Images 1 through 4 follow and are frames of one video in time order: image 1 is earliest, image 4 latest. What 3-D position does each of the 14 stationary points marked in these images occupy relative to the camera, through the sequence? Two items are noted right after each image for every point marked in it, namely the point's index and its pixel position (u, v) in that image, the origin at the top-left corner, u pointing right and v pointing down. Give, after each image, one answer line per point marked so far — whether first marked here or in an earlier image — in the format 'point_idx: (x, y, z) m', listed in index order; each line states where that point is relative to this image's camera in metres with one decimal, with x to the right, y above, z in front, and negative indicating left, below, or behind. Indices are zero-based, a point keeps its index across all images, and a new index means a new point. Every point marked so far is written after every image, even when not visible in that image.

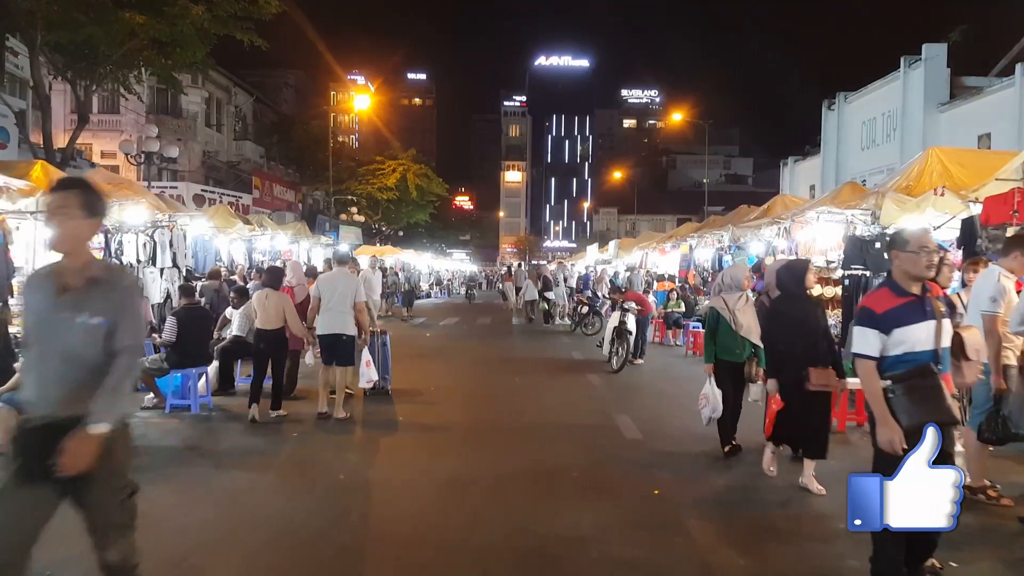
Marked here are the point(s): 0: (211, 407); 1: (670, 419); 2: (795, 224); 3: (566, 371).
0: (-3.9, -1.6, +9.6) m
1: (+1.9, -1.6, +8.8) m
2: (+5.7, +1.3, +14.8) m
3: (+1.0, -1.5, +13.3) m
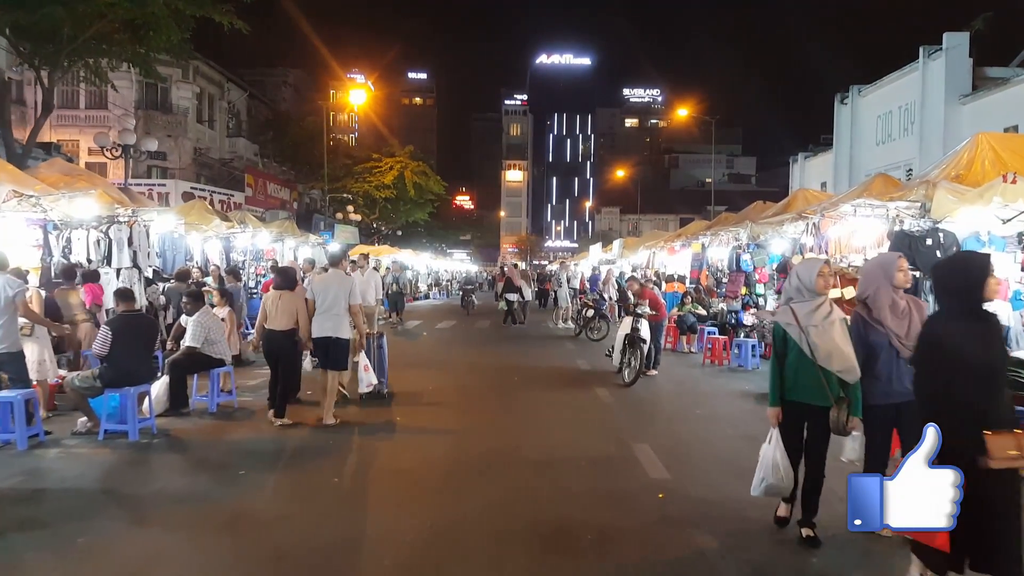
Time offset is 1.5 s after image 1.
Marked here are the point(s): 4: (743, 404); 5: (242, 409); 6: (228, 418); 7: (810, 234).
0: (-4.0, -1.6, +8.1) m
1: (+1.9, -1.6, +7.4) m
2: (+5.7, +1.2, +13.3) m
3: (+1.0, -1.5, +11.8) m
4: (+3.2, -1.6, +10.0) m
5: (-3.5, -1.6, +9.6) m
6: (-3.6, -1.6, +9.2) m
7: (+5.6, +1.0, +13.9) m
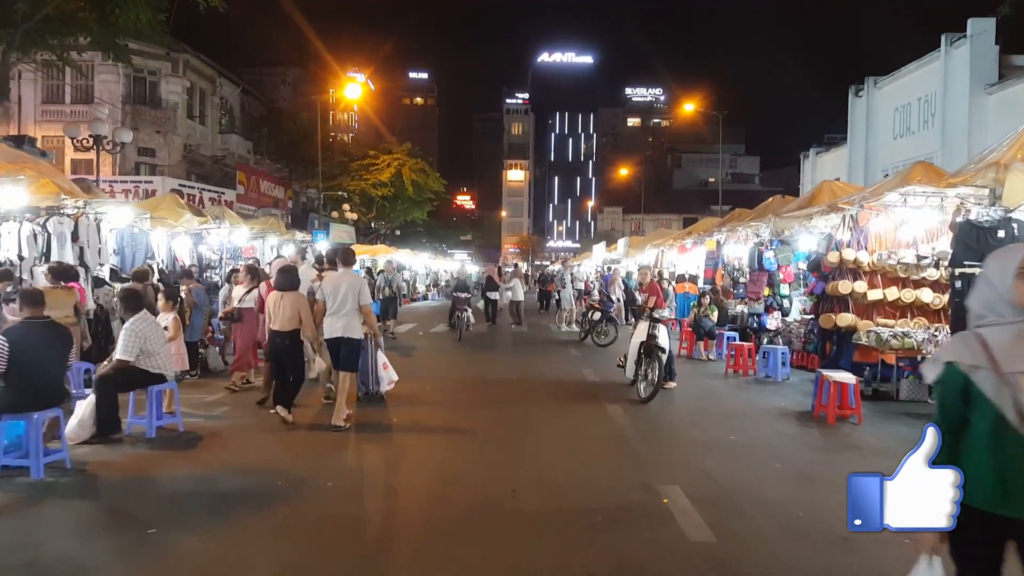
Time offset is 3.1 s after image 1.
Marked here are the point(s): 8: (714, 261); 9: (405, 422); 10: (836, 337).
0: (-4.0, -1.6, +6.6) m
1: (+1.8, -1.6, +5.8) m
2: (+5.7, +1.2, +11.7) m
3: (+0.9, -1.5, +10.3) m
4: (+3.1, -1.6, +8.5) m
5: (-3.6, -1.6, +8.1) m
6: (-3.6, -1.6, +7.7) m
7: (+5.6, +1.0, +12.4) m
8: (+5.2, +0.7, +19.1) m
9: (-1.3, -1.7, +9.2) m
10: (+5.3, -0.8, +12.1) m
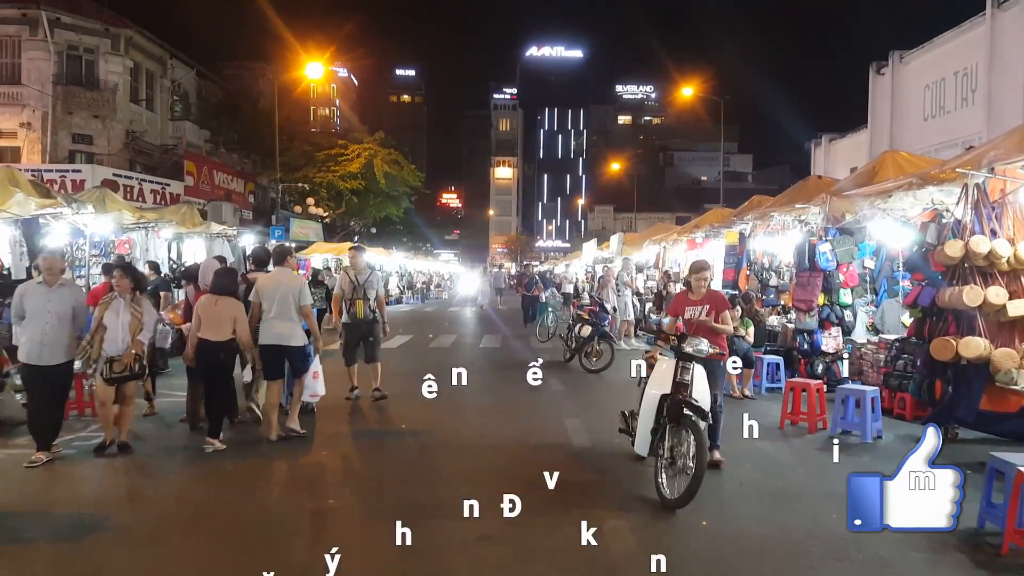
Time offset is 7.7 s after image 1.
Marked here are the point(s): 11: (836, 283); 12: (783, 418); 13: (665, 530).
0: (-4.6, -1.7, +2.2) m
1: (+1.3, -1.7, +1.5) m
2: (+5.1, +1.1, +7.5) m
3: (+0.3, -1.7, +6.0) m
4: (+2.6, -1.7, +4.2) m
5: (-4.1, -1.7, +3.7) m
6: (-4.2, -1.8, +3.3) m
7: (+5.0, +0.9, +8.1) m
8: (+4.5, +0.6, +14.8) m
9: (-1.9, -1.8, +4.8) m
10: (+4.7, -0.9, +7.9) m
11: (+4.8, +0.1, +10.9) m
12: (+3.2, -1.5, +8.8) m
13: (+1.1, -1.7, +5.1) m
